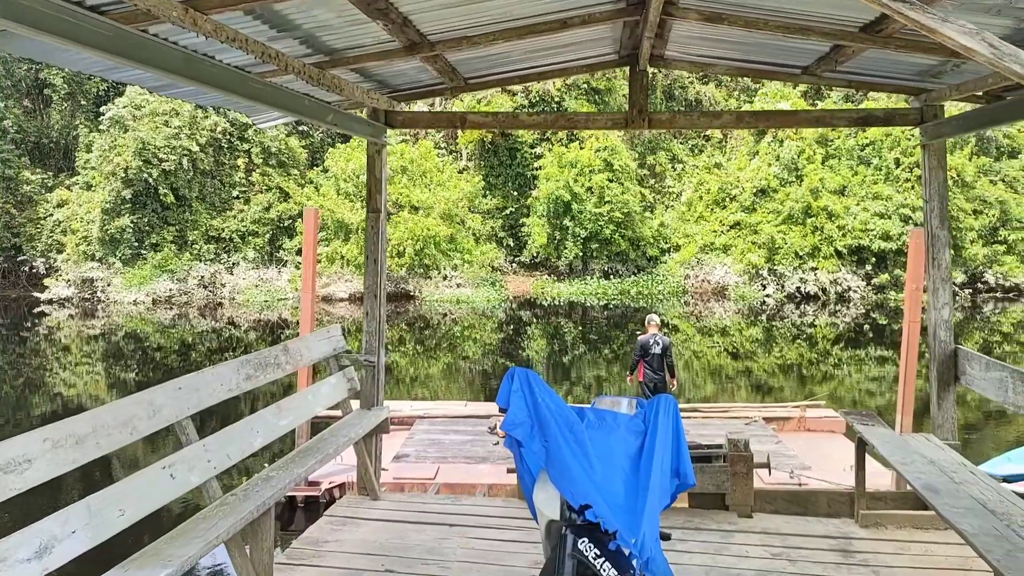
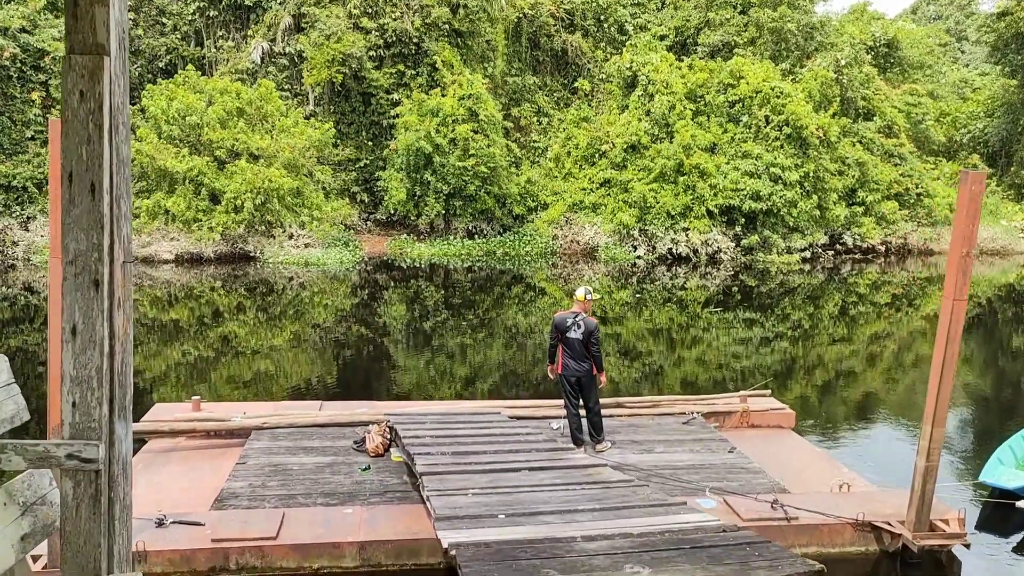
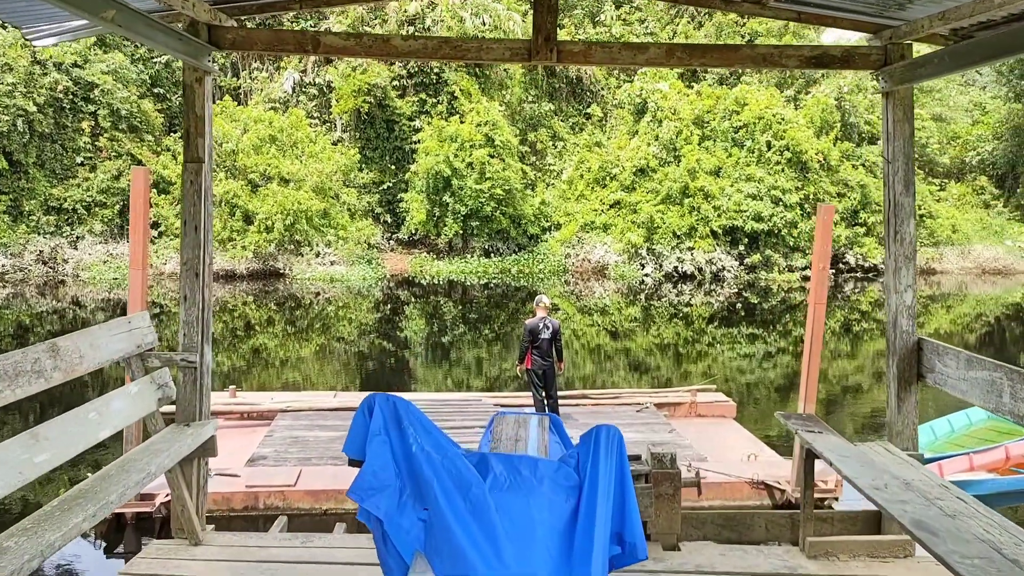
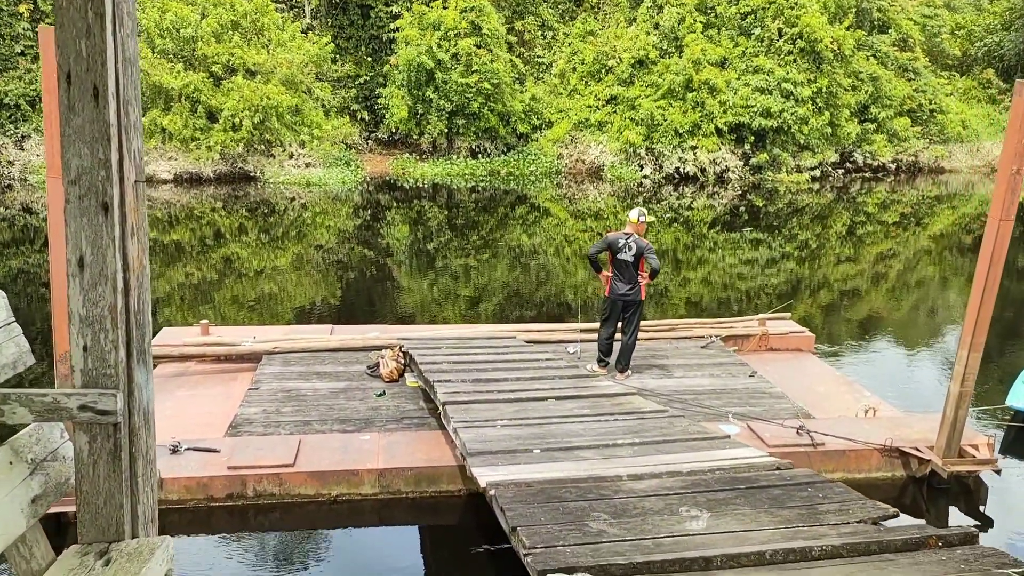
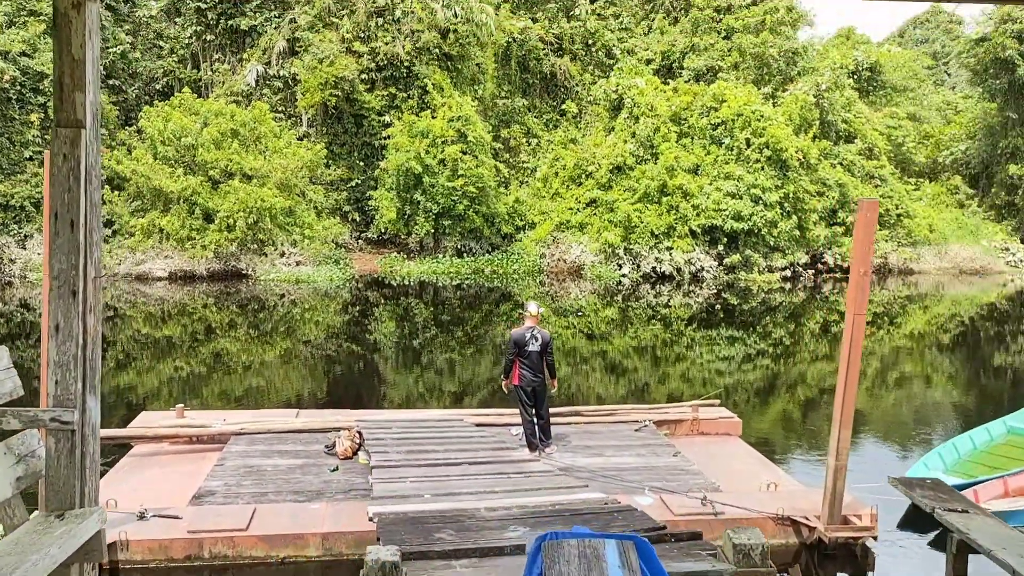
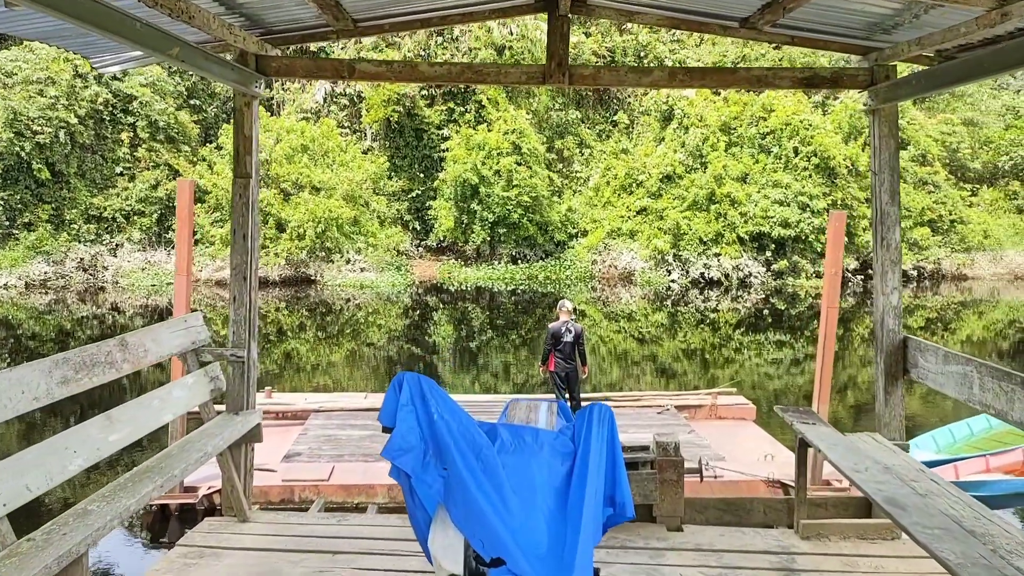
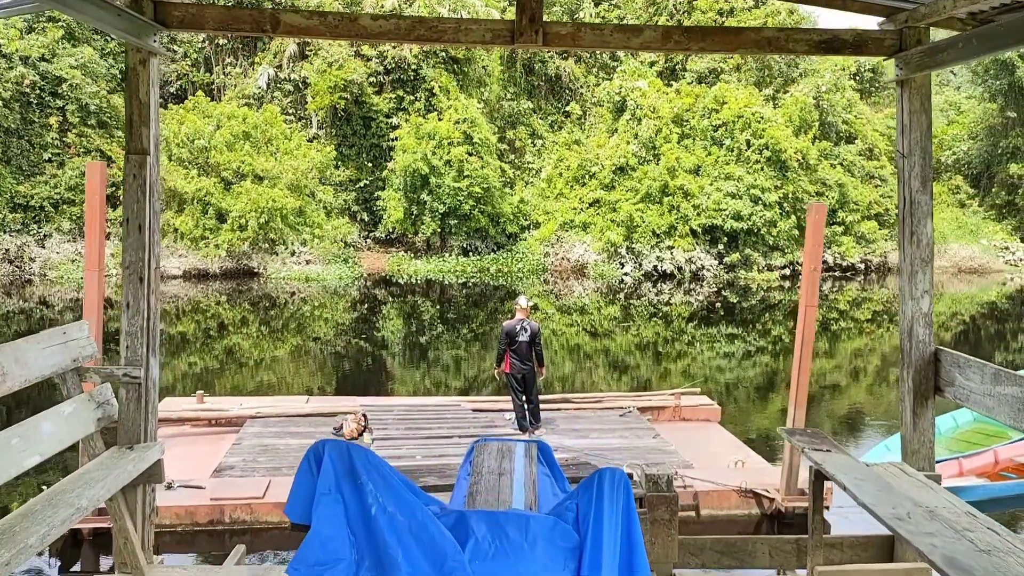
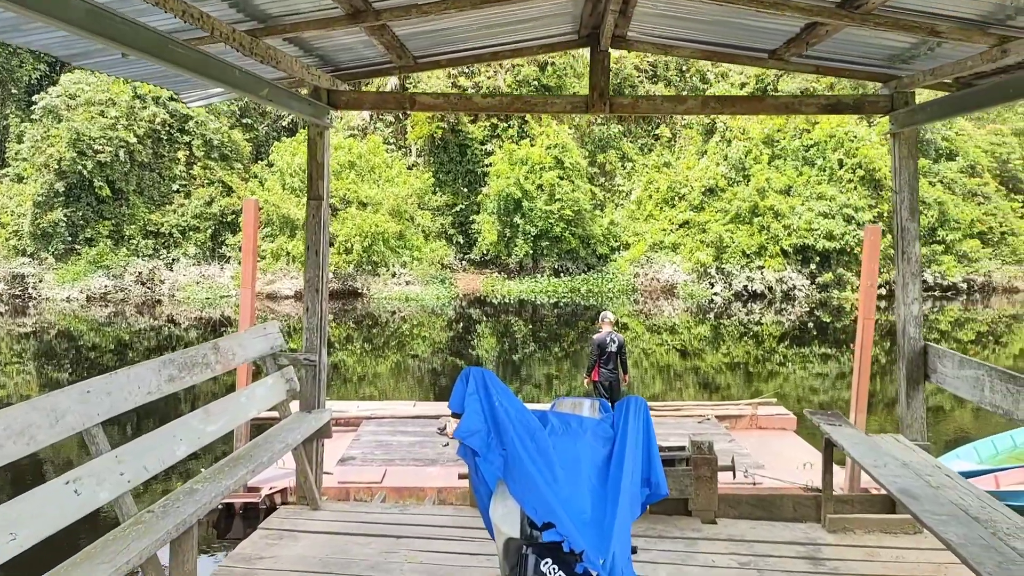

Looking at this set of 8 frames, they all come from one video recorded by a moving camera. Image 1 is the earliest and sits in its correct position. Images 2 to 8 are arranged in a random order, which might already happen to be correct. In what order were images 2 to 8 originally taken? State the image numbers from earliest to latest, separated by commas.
8, 6, 3, 7, 5, 2, 4
